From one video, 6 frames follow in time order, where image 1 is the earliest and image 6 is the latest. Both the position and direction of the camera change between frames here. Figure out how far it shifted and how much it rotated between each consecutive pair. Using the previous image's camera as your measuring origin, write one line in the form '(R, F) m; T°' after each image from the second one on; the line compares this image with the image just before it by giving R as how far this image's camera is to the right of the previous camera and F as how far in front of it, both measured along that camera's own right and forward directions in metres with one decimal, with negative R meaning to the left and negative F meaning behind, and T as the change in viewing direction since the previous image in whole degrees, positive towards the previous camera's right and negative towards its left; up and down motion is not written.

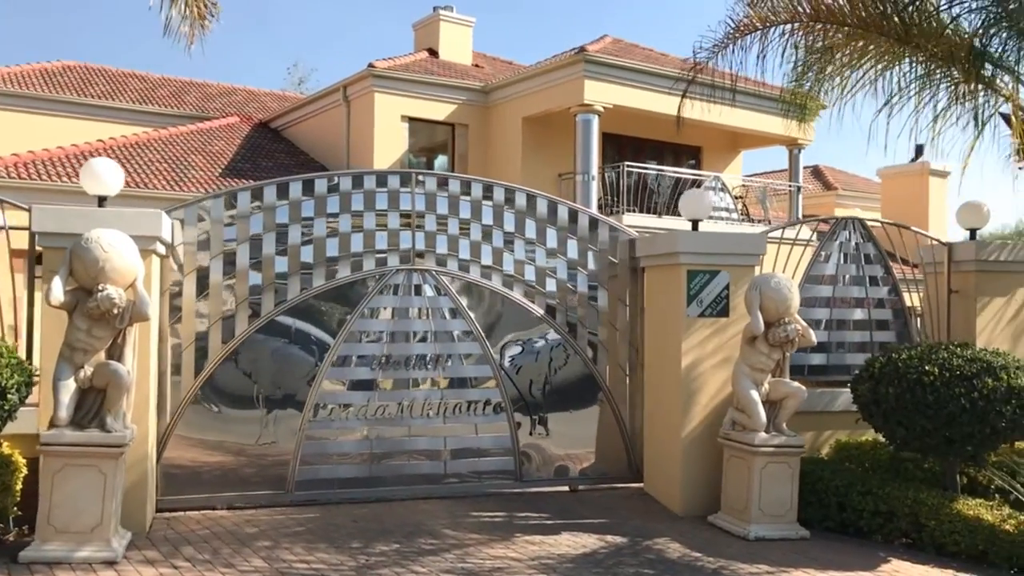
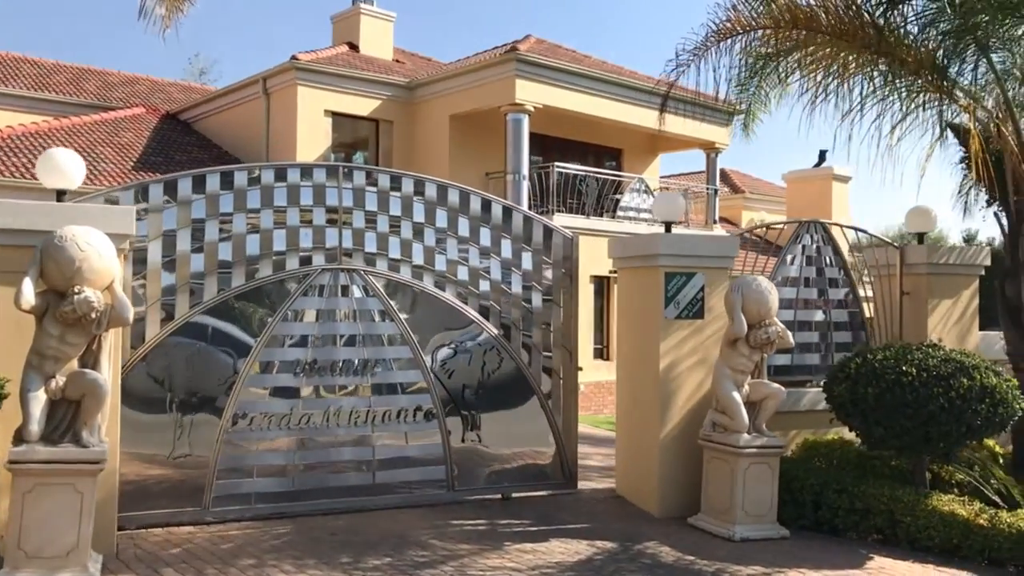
(-0.7, +0.2) m; +7°
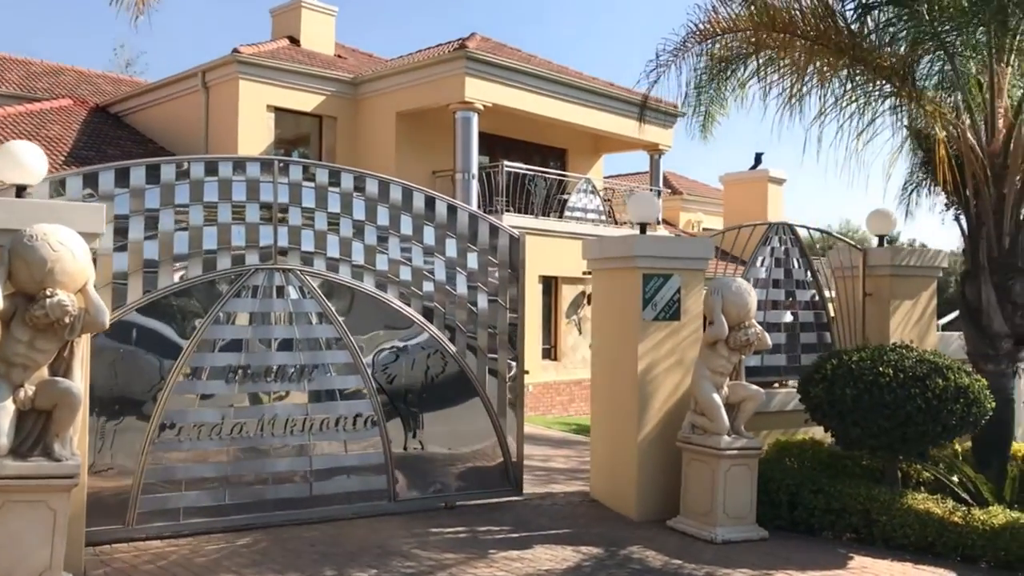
(-0.4, +0.2) m; +5°
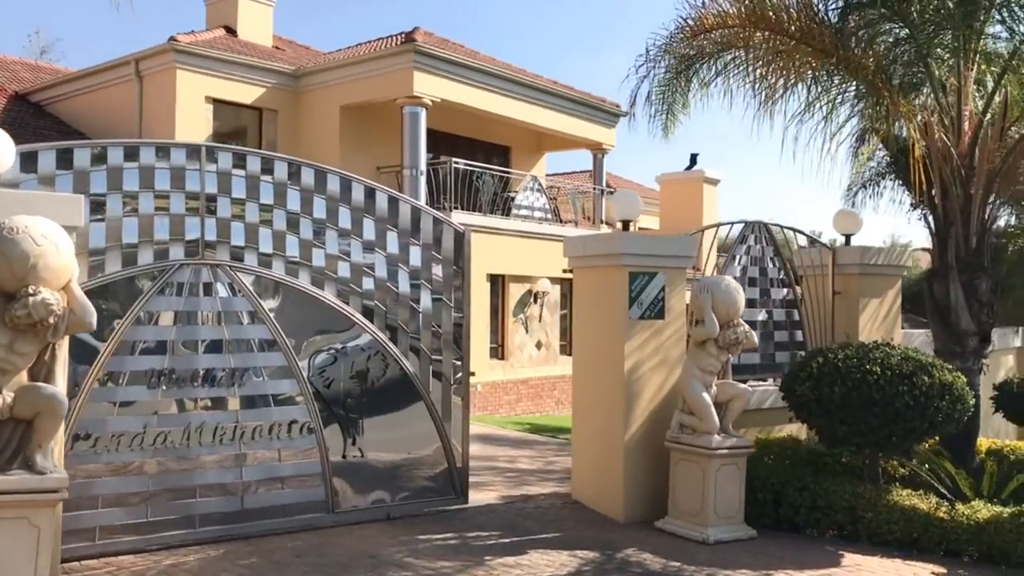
(-0.5, +0.2) m; +5°
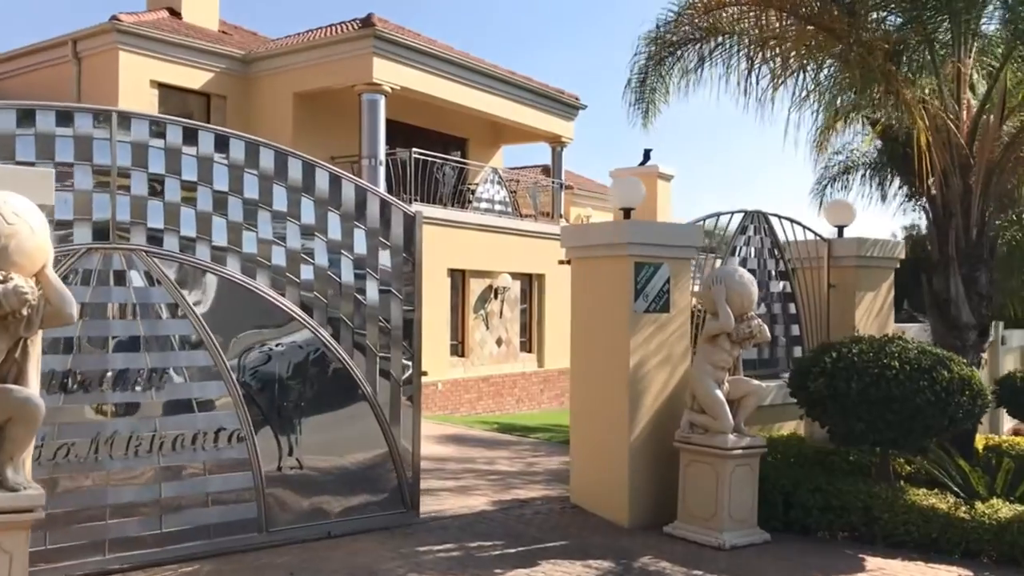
(-0.5, +0.5) m; +4°
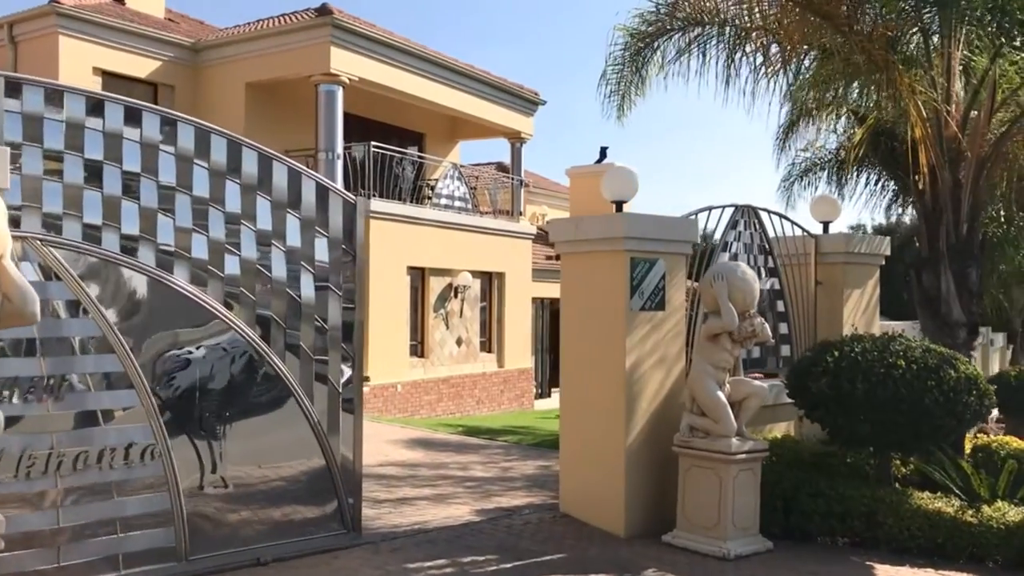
(-0.3, +0.4) m; +4°
